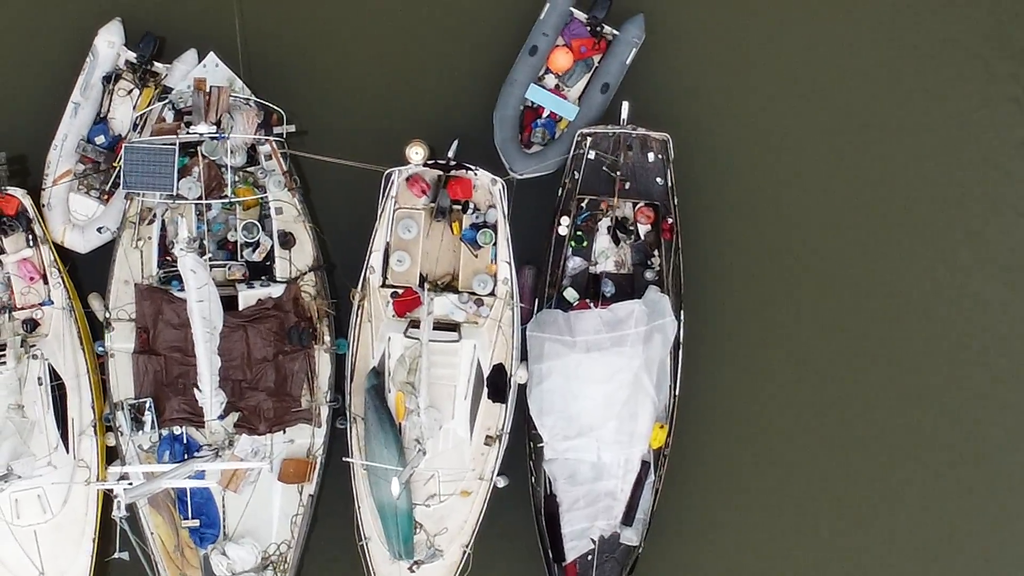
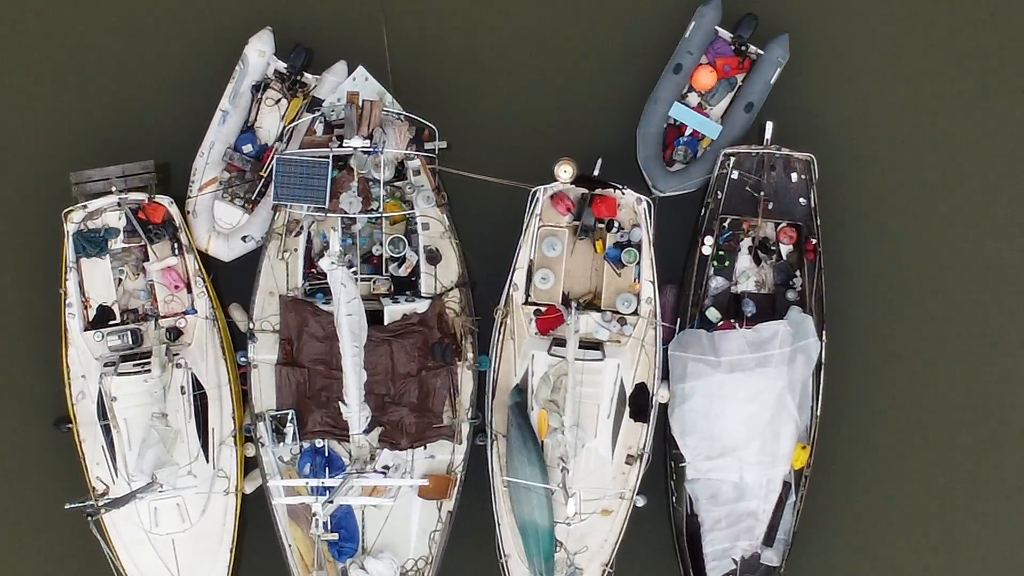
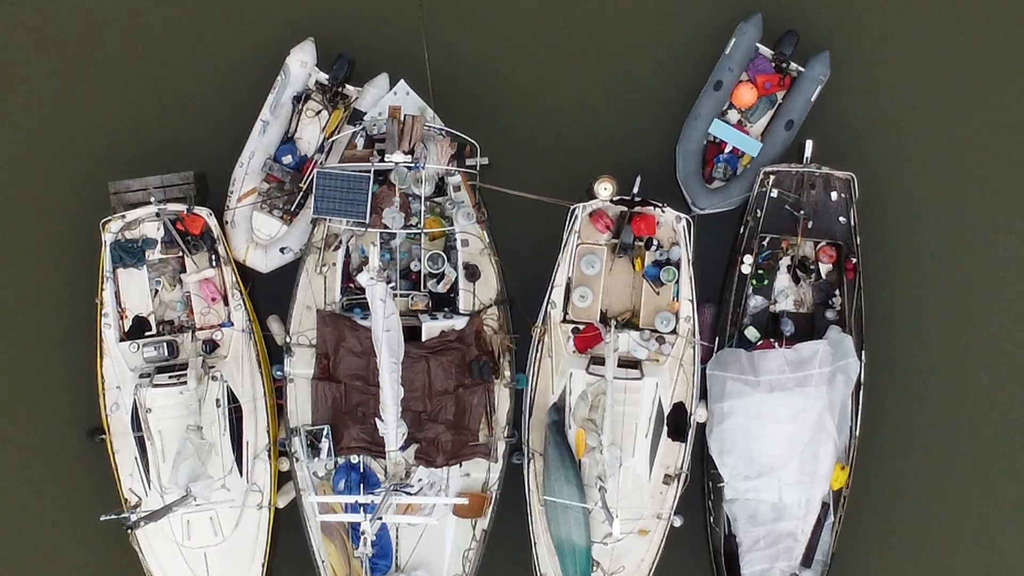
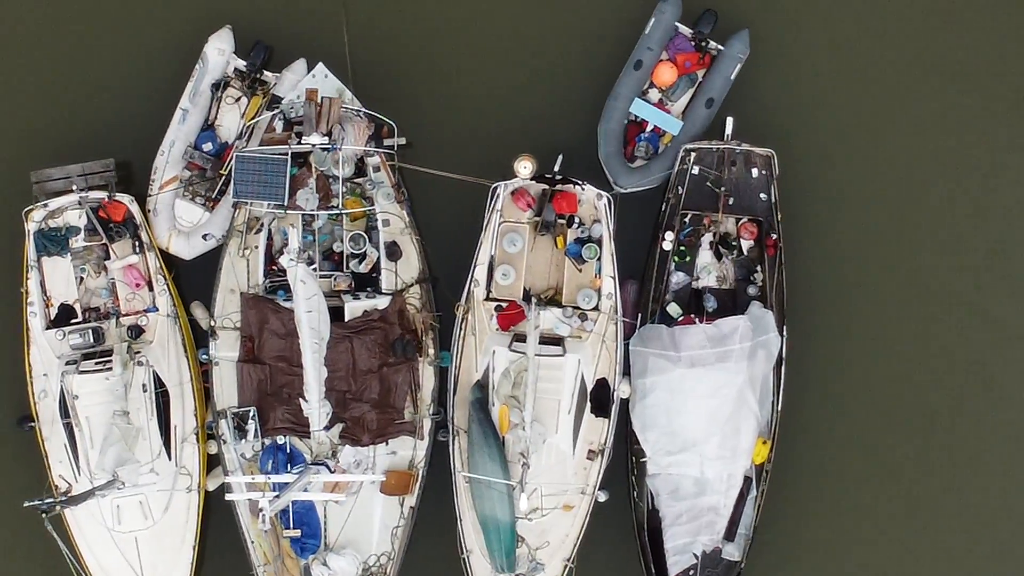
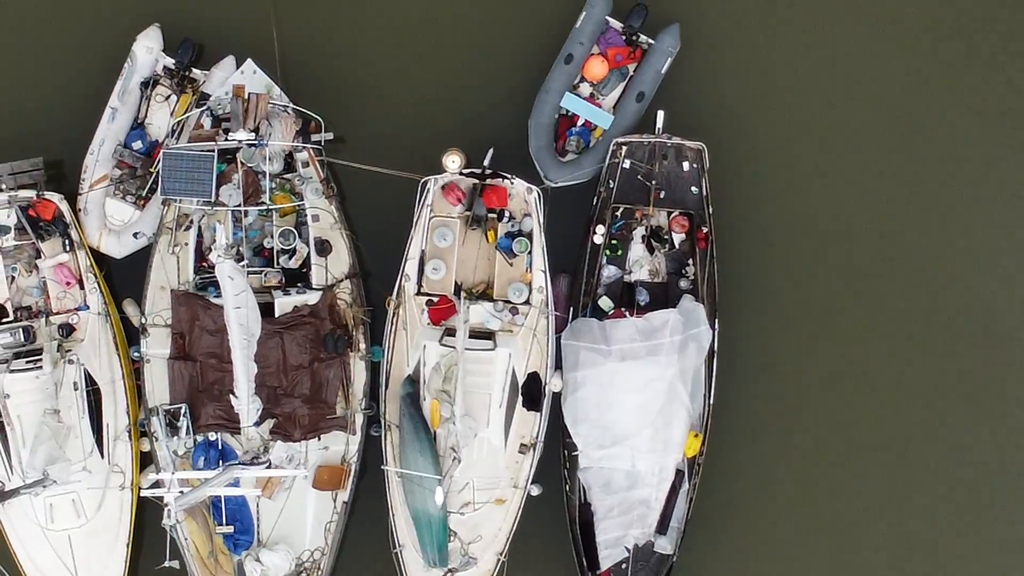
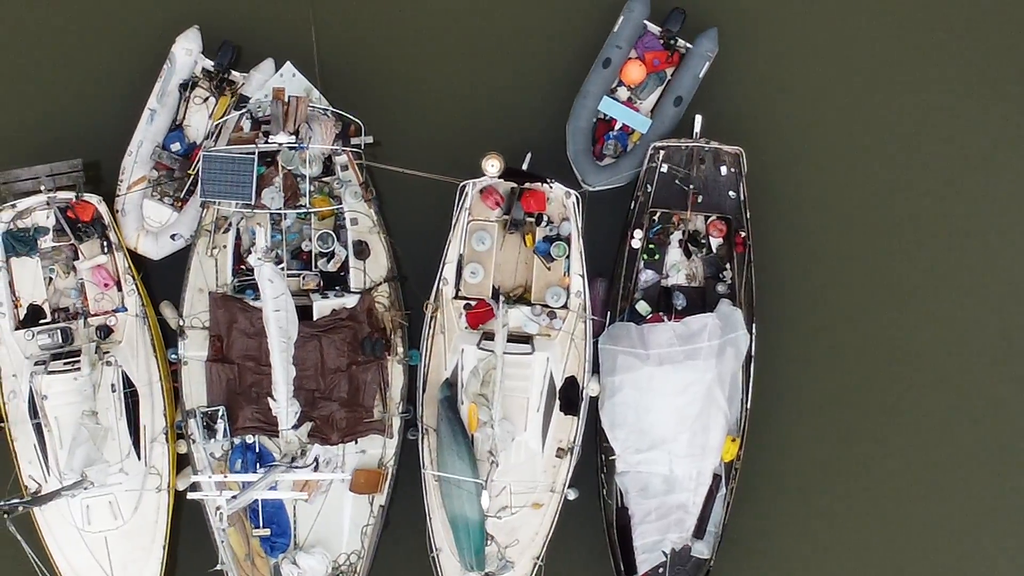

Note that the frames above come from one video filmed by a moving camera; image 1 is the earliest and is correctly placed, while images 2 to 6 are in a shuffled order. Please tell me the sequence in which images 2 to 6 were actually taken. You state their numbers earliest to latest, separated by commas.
5, 6, 4, 2, 3
